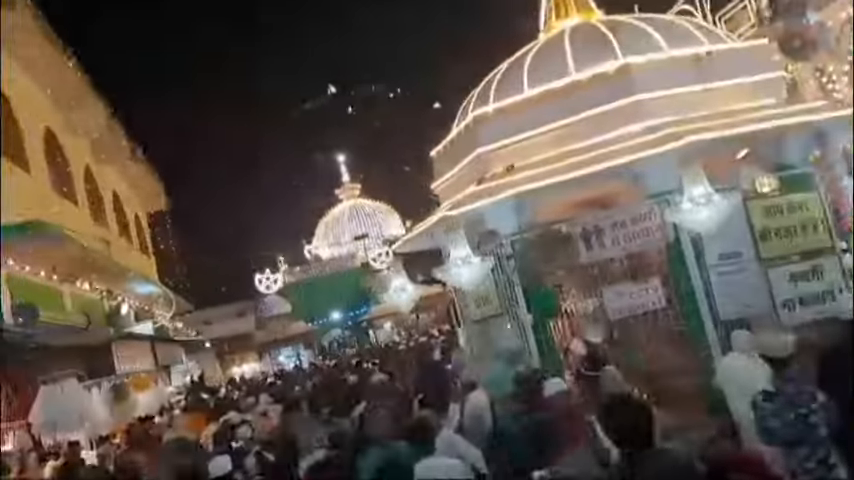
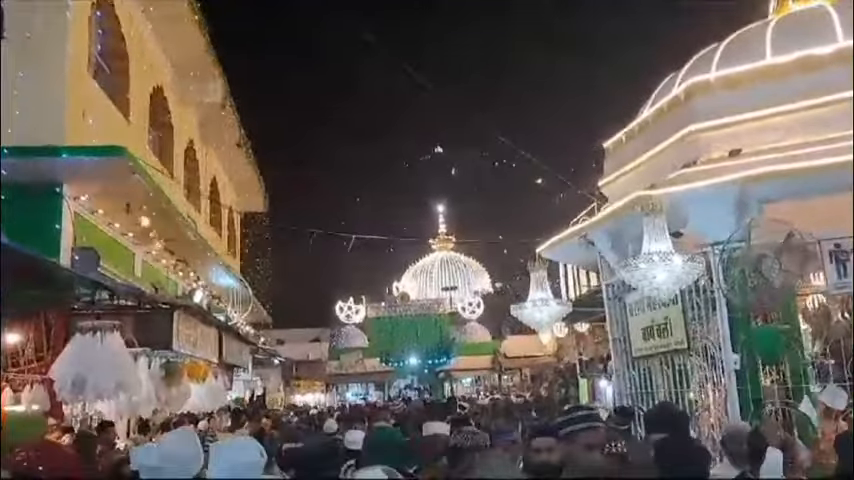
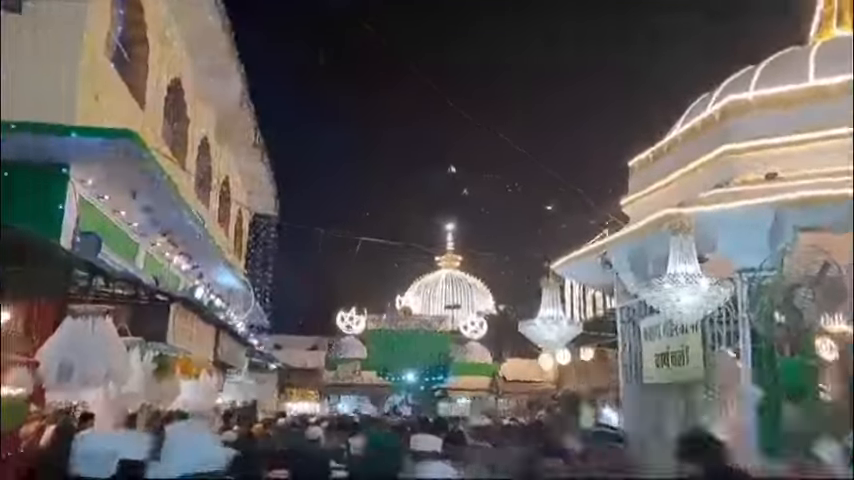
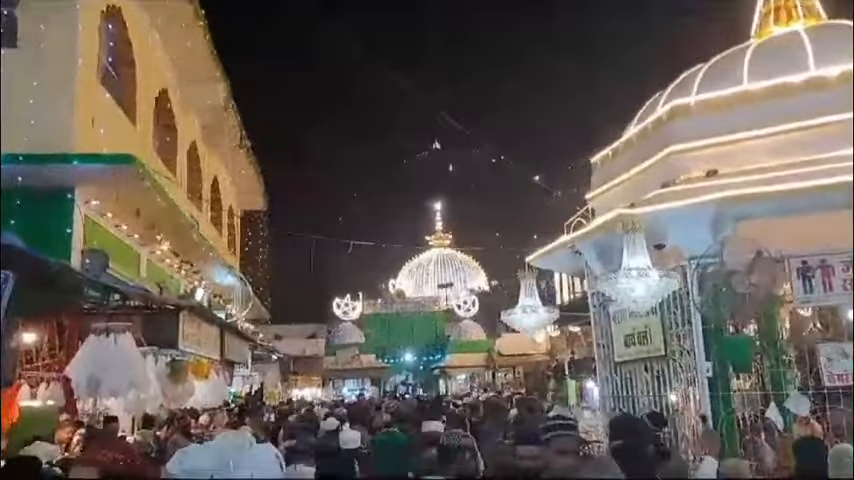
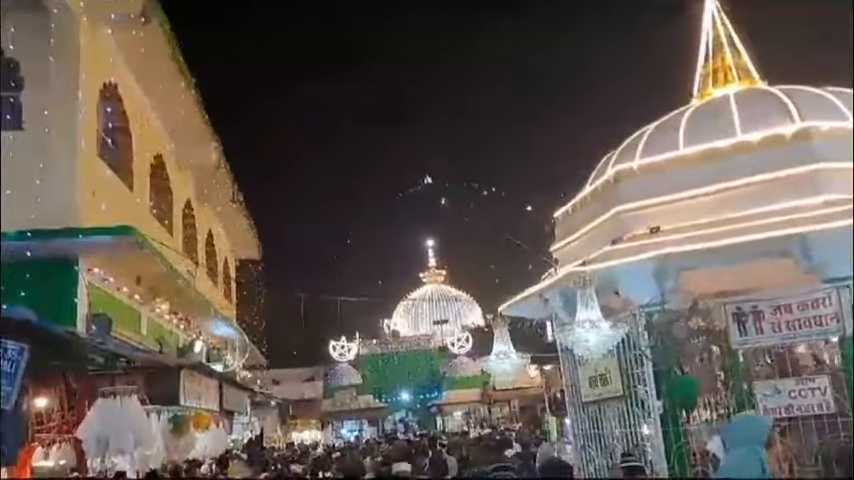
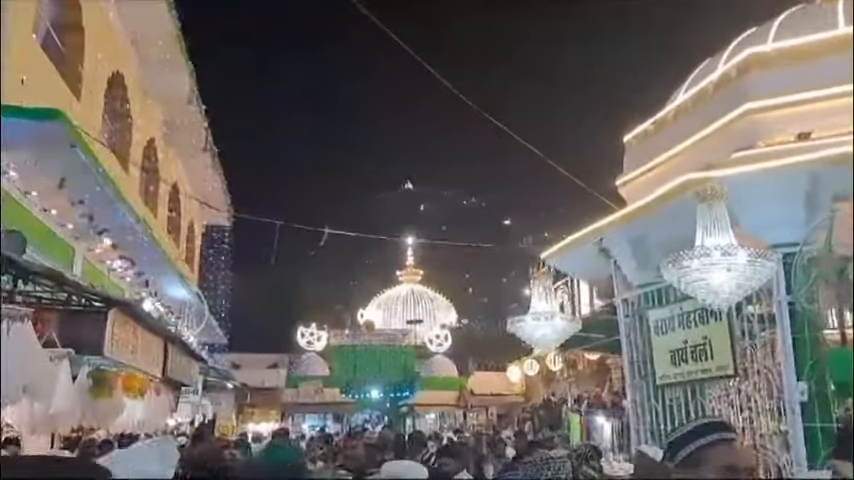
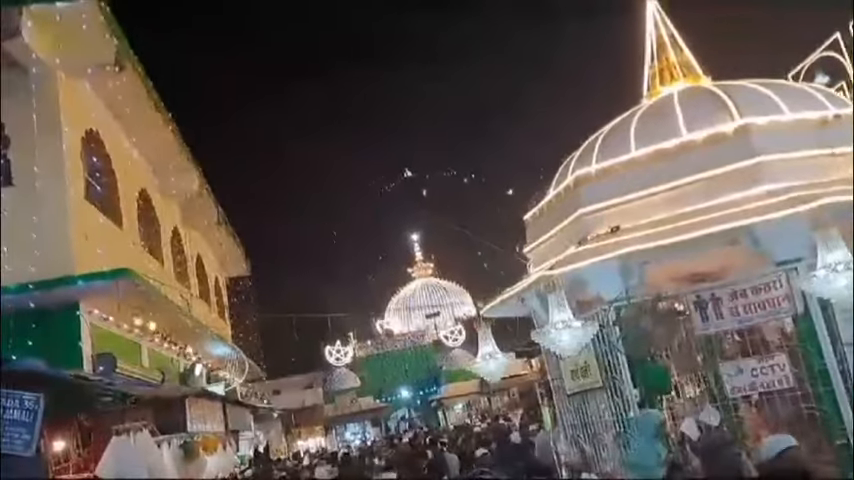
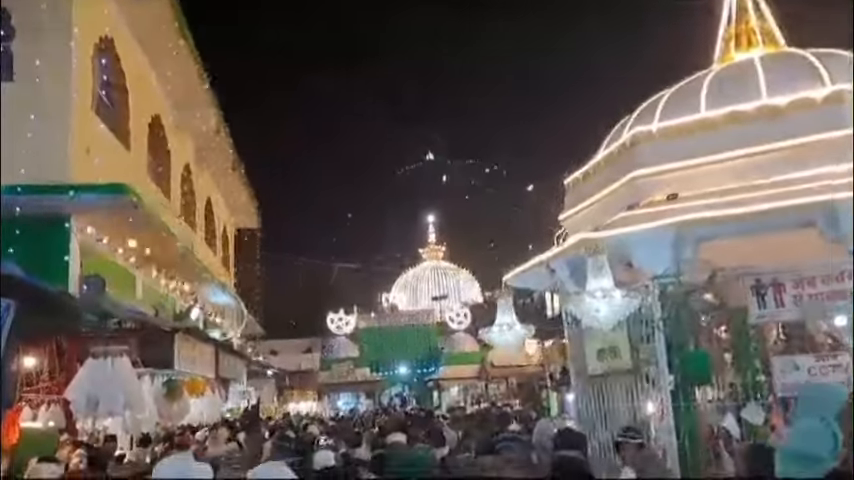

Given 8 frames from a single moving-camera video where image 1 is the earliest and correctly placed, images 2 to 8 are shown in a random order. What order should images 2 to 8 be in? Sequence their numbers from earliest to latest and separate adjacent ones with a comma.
7, 5, 8, 4, 2, 3, 6
